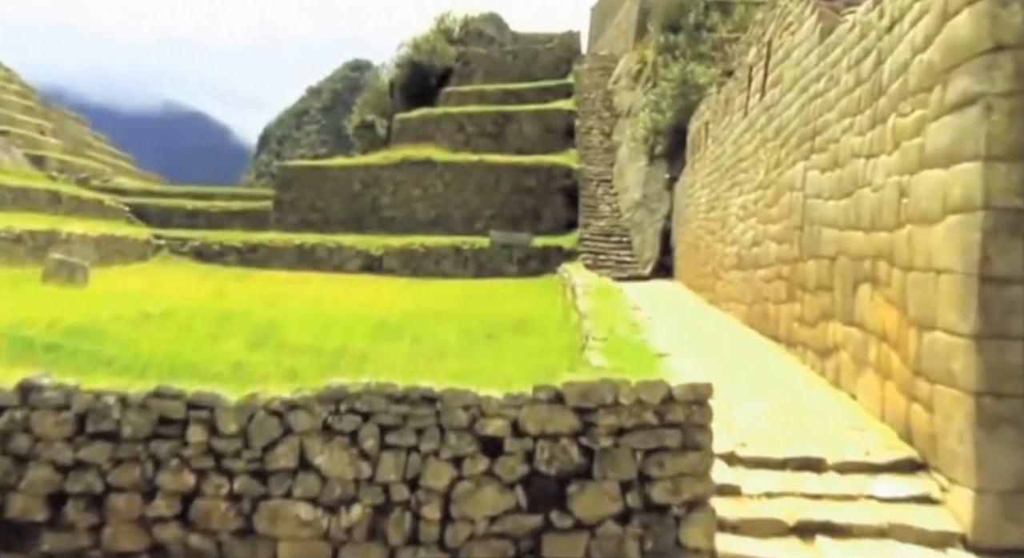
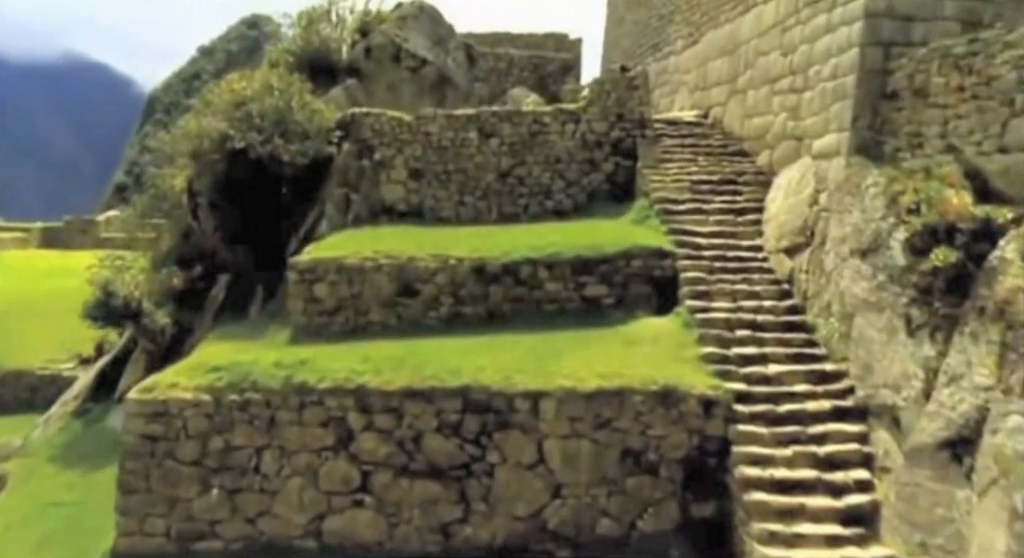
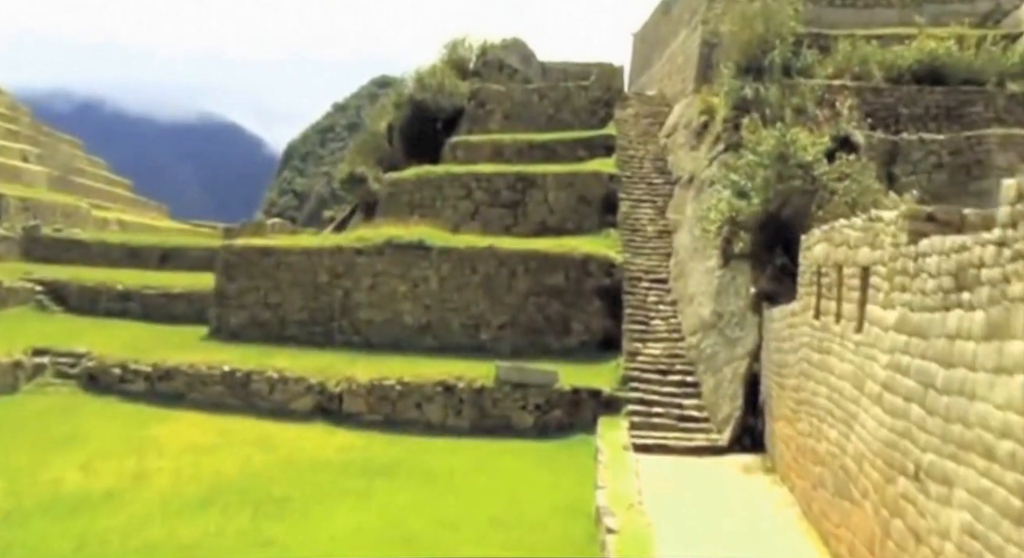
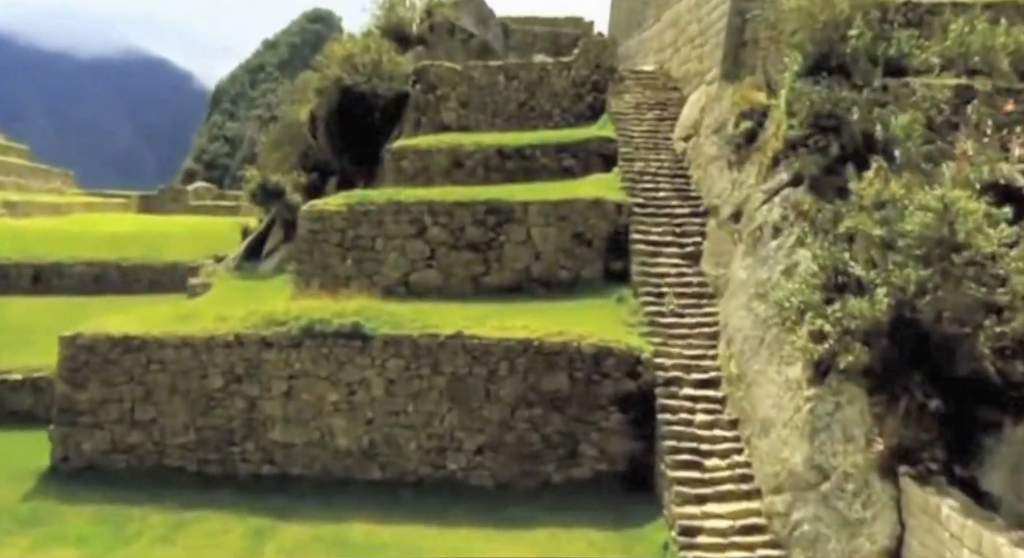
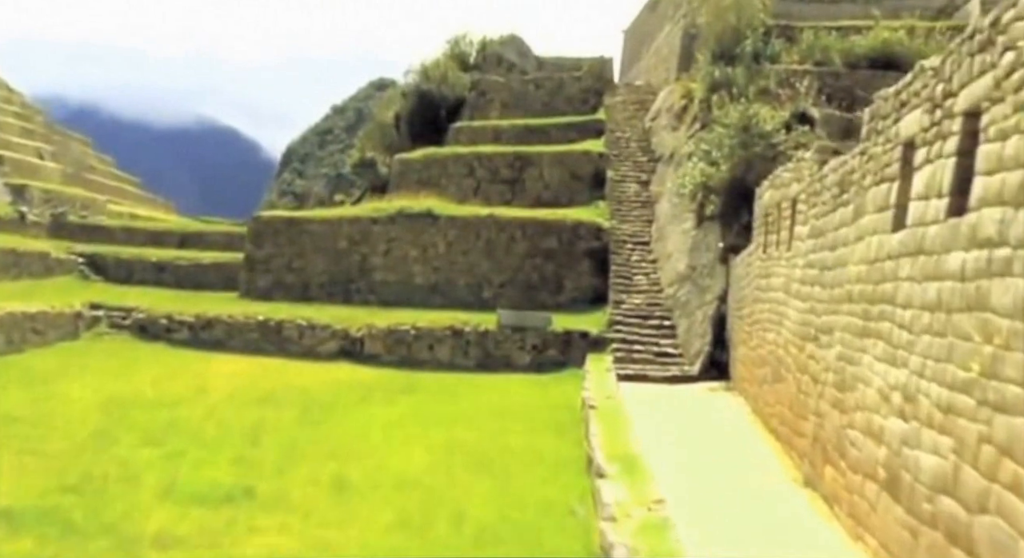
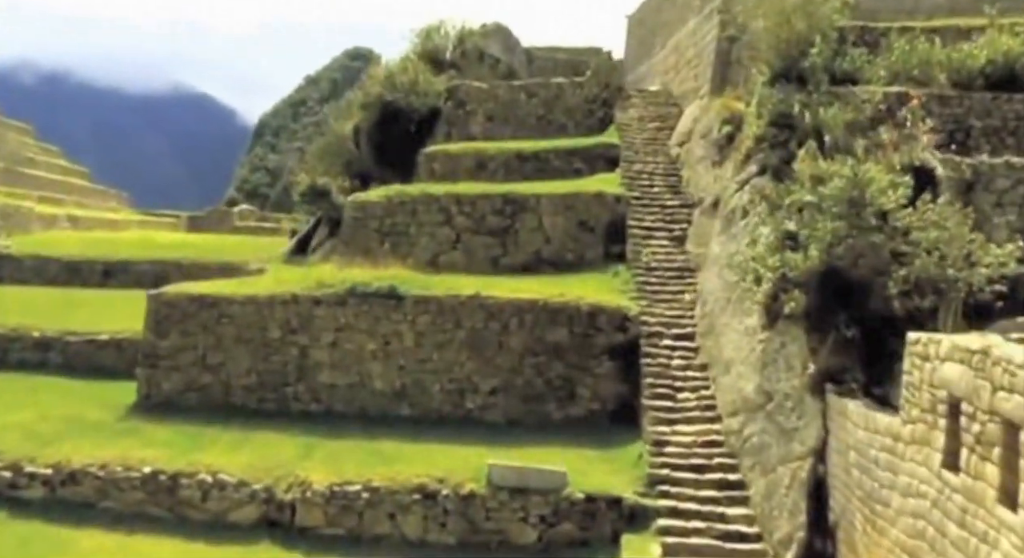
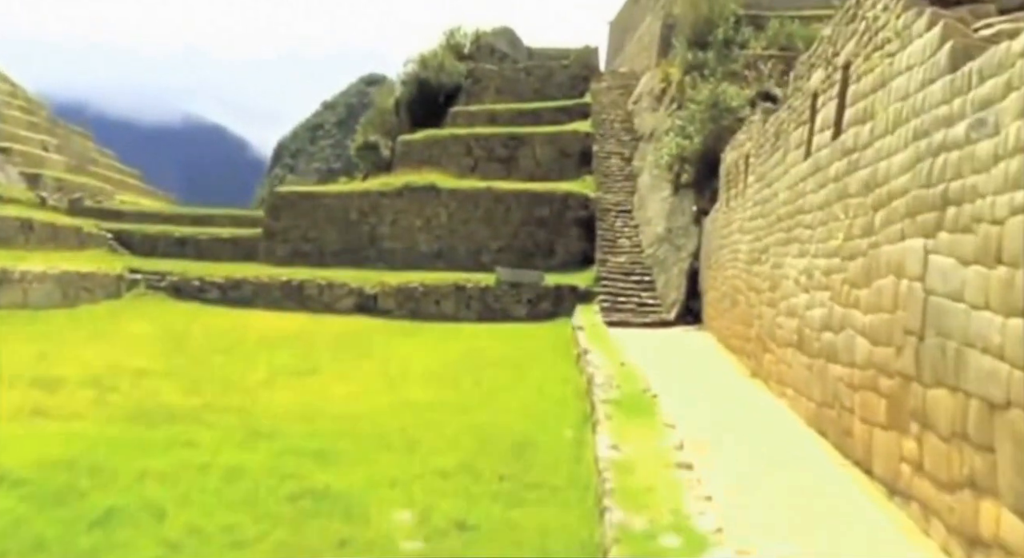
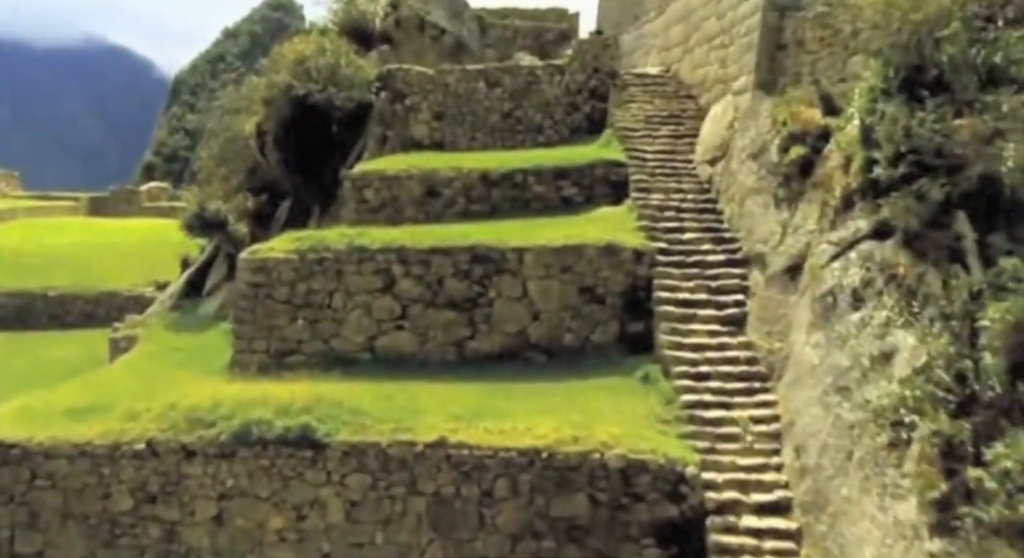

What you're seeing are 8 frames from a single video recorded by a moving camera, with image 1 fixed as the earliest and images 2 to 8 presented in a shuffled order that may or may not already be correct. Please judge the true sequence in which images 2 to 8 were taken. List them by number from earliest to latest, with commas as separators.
7, 5, 3, 6, 4, 8, 2
